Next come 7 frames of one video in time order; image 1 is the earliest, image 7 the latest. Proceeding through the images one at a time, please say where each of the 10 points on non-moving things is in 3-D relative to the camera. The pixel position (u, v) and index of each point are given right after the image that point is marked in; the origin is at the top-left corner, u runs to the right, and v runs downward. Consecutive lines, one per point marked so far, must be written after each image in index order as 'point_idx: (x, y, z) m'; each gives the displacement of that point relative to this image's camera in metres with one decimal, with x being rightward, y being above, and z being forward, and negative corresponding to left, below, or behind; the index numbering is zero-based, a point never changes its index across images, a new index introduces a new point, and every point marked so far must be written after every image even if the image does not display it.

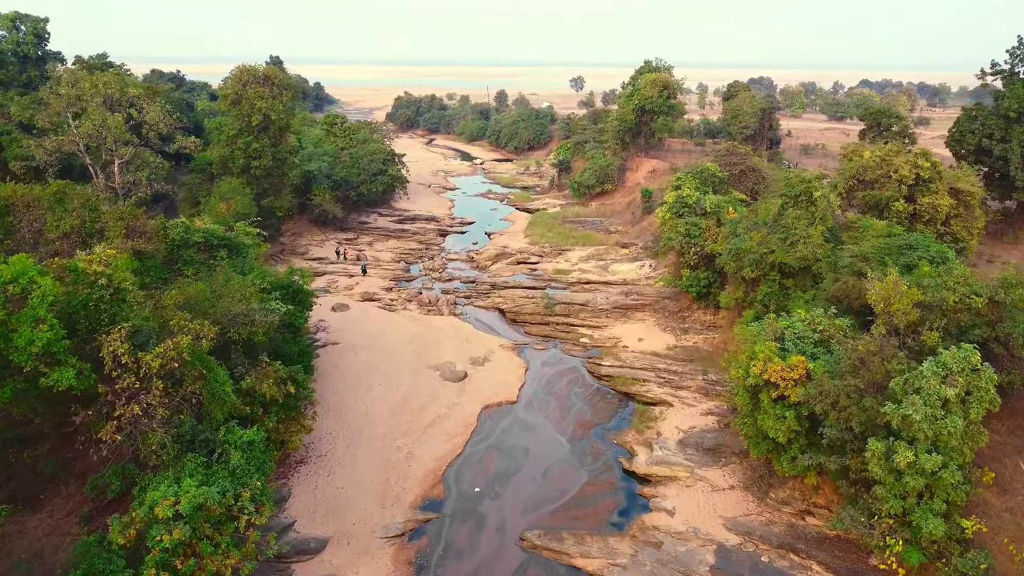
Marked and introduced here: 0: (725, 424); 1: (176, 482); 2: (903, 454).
0: (+6.4, -4.1, +19.3) m
1: (-6.2, -3.6, +11.9) m
2: (+6.8, -2.9, +11.2) m
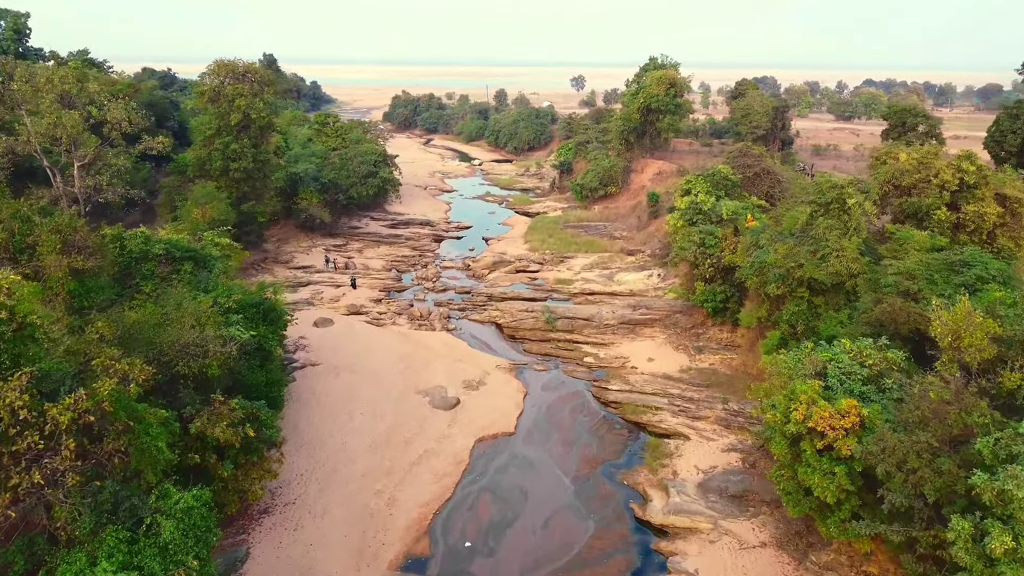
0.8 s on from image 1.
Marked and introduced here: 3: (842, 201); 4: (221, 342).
0: (+6.3, -4.7, +17.0) m
1: (-6.3, -4.1, +9.6) m
2: (+6.7, -3.5, +8.8) m
3: (+10.2, +2.7, +19.8) m
4: (-6.7, -1.2, +14.7) m
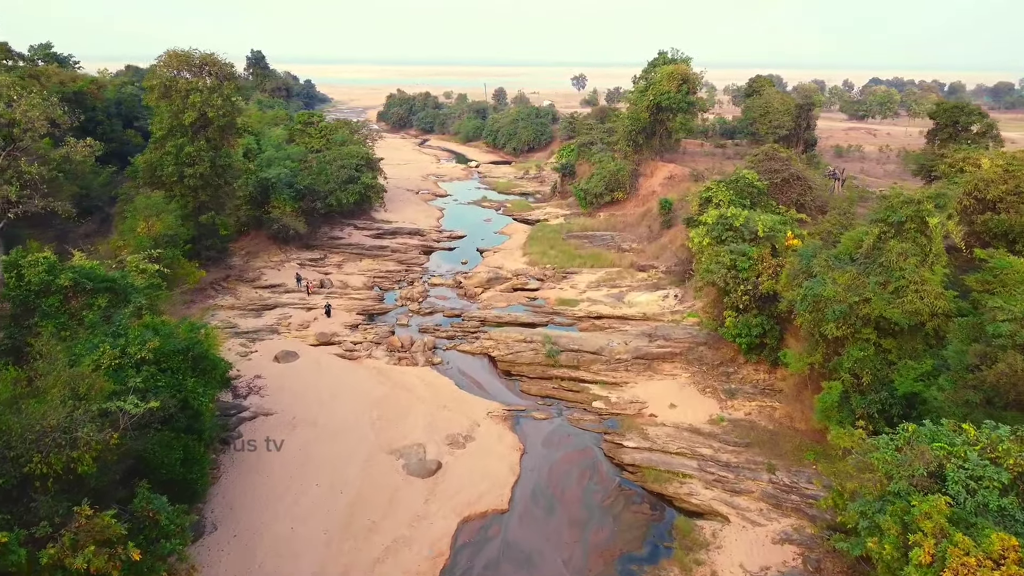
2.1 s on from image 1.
0: (+6.2, -5.7, +13.1) m
1: (-6.5, -5.1, +5.6) m
2: (+6.6, -4.5, +4.9) m
3: (+10.0, +1.7, +15.8) m
4: (-6.9, -2.2, +10.8) m
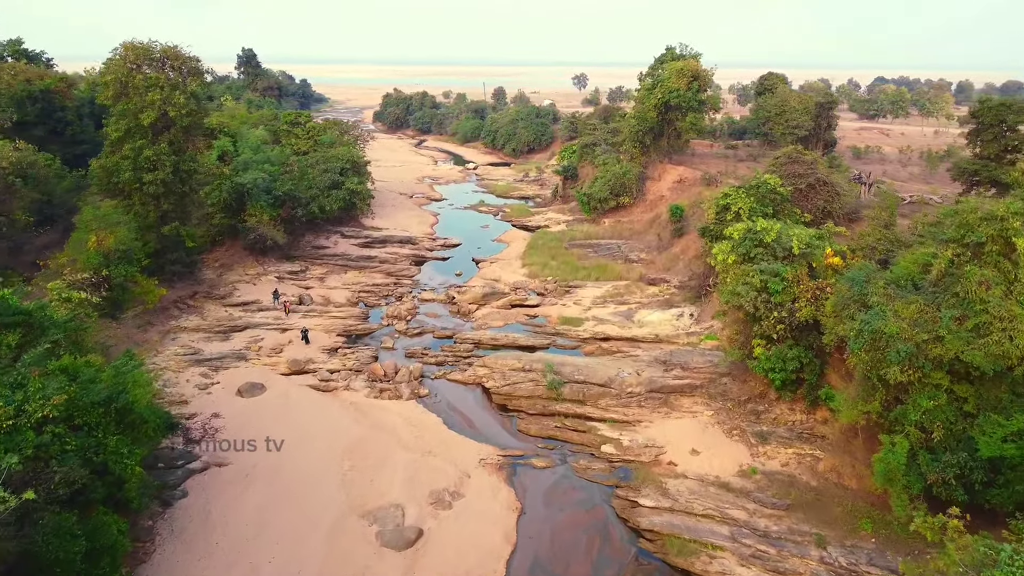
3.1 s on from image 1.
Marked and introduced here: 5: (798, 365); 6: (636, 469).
0: (+6.1, -6.4, +10.3) m
1: (-6.6, -5.9, +2.8) m
2: (+6.4, -5.2, +2.1) m
3: (+9.9, +1.0, +13.0) m
4: (-7.0, -3.0, +8.0) m
5: (+7.5, -2.0, +16.8) m
6: (+3.3, -4.7, +16.9) m
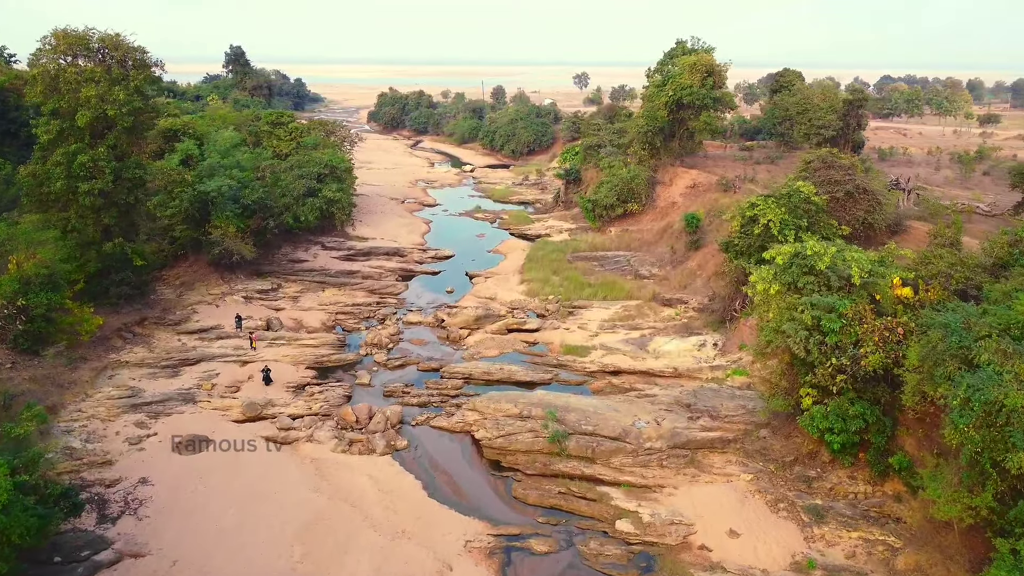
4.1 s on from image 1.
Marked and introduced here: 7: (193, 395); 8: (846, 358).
0: (+5.9, -7.2, +6.9) m
1: (-6.8, -6.7, -0.6) m
2: (+6.3, -6.0, -1.3) m
3: (+9.8, +0.1, +9.6) m
4: (-7.1, -3.8, +4.6) m
5: (+7.4, -2.9, +13.5) m
6: (+3.1, -5.6, +13.5) m
7: (-9.6, -3.2, +19.4) m
8: (+7.1, -1.5, +13.6) m
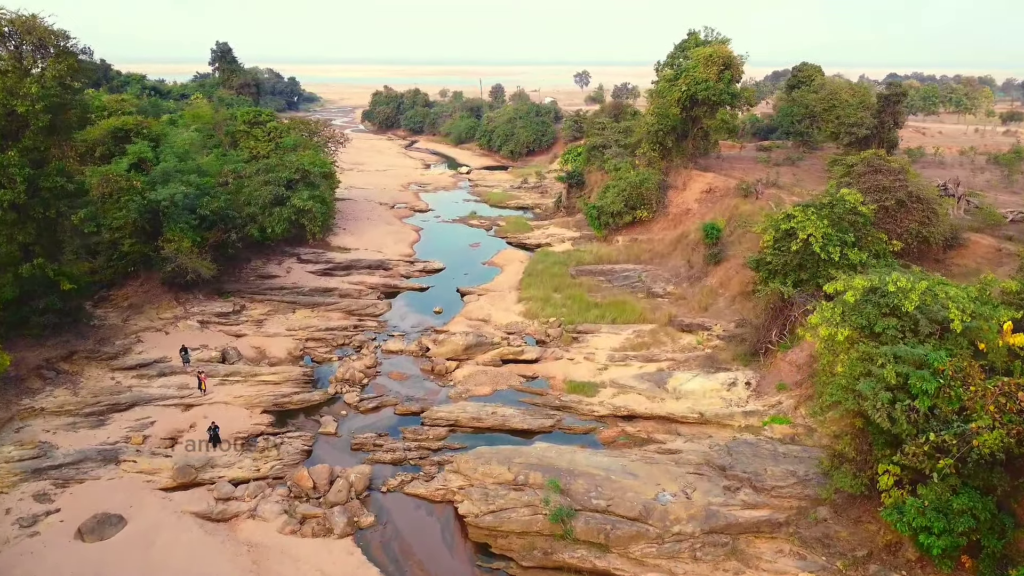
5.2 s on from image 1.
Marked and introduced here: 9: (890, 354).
0: (+5.7, -8.1, +3.4) m
1: (-7.0, -7.6, -4.0) m
2: (+6.1, -6.8, -4.8) m
3: (+9.6, -0.7, +6.2) m
4: (-7.3, -4.7, +1.2) m
5: (+7.2, -3.7, +10.0) m
6: (+3.0, -6.4, +10.0) m
7: (-9.8, -4.1, +15.9) m
8: (+6.9, -2.3, +10.1) m
9: (+6.7, -1.1, +11.3) m
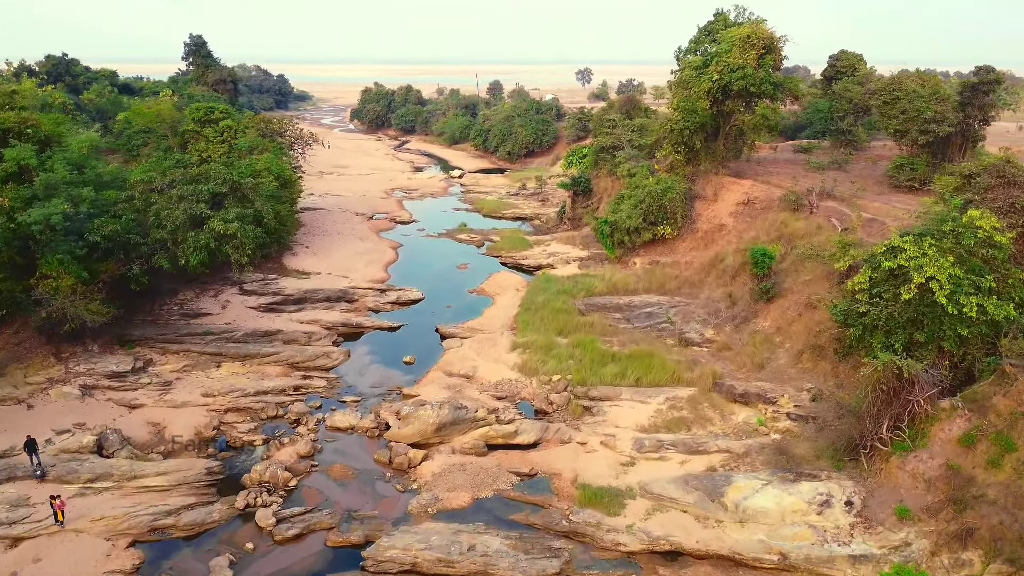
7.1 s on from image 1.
0: (+5.5, -9.5, -2.6) m
1: (-7.2, -9.1, -10.0) m
2: (+5.8, -8.3, -10.8) m
3: (+9.3, -2.1, +0.1) m
4: (-7.6, -6.1, -4.8) m
5: (+6.9, -5.1, +4.0) m
6: (+2.7, -7.8, +4.0) m
7: (-10.1, -5.5, +9.9) m
8: (+6.6, -3.7, +4.1) m
9: (+6.4, -2.6, +5.3) m
